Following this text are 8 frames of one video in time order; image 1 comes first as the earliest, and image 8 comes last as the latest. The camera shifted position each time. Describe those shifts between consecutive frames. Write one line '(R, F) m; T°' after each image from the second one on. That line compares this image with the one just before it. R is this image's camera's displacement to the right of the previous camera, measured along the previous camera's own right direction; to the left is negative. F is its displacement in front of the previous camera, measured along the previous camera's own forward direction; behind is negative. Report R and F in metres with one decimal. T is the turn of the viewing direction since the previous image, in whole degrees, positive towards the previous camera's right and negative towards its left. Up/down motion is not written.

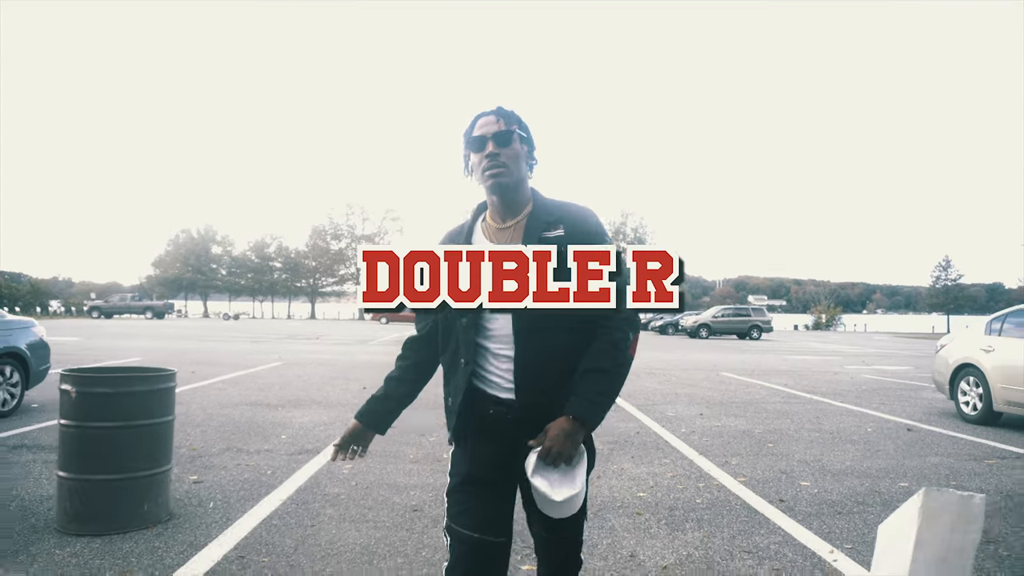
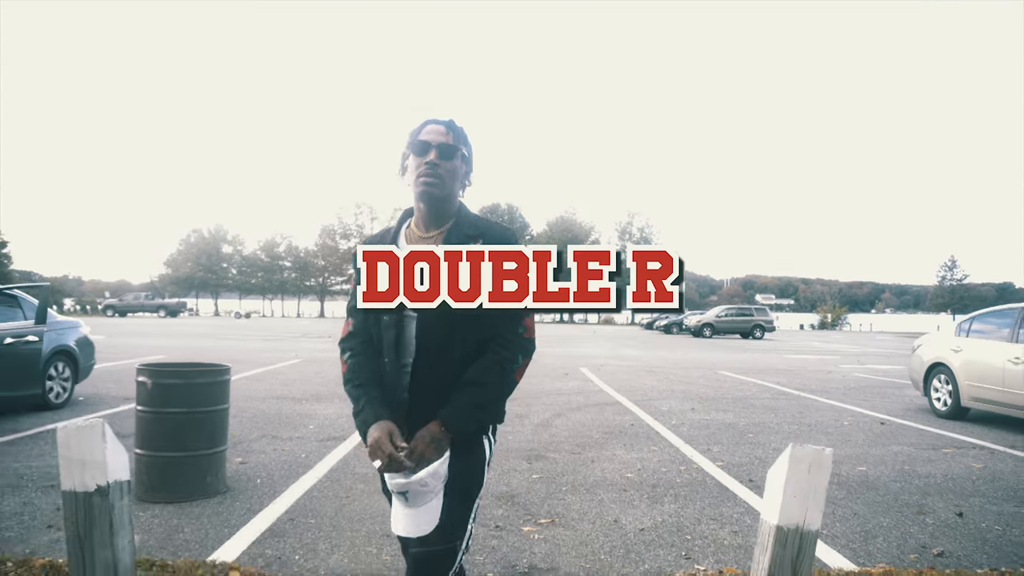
(0.0, -0.7) m; -1°
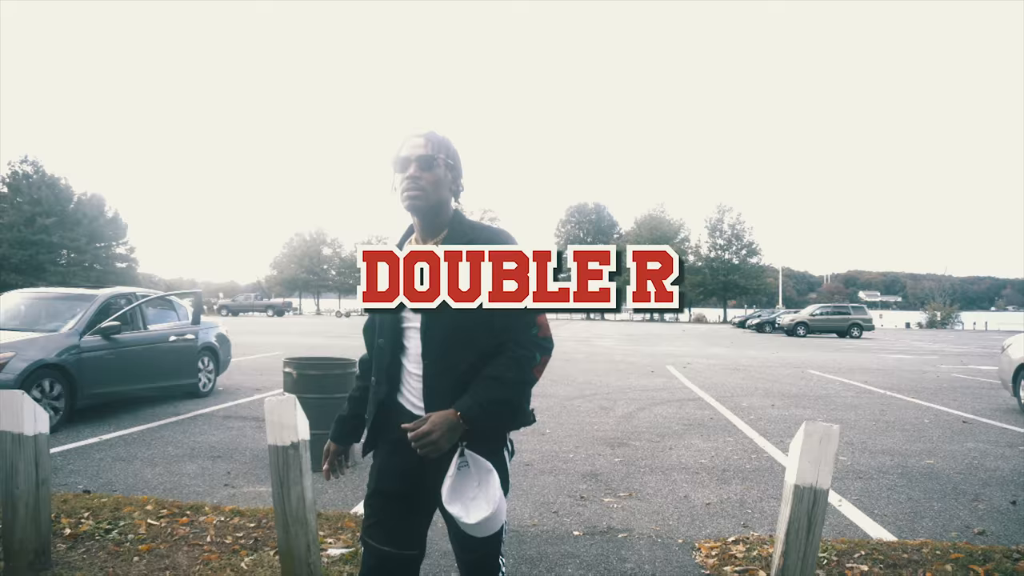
(+0.1, -0.7) m; -8°
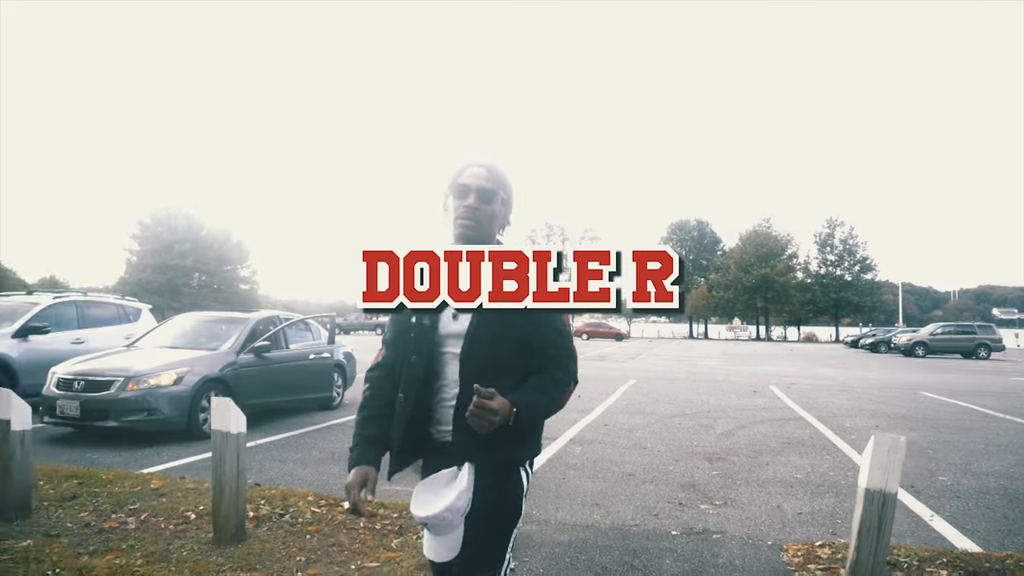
(0.0, -0.6) m; -8°
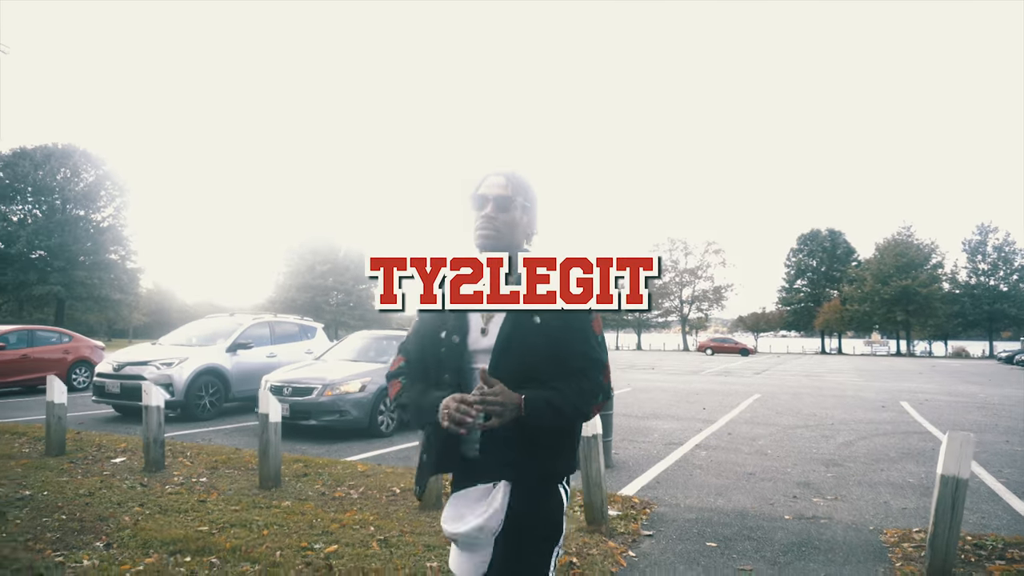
(-0.1, -1.2) m; -10°
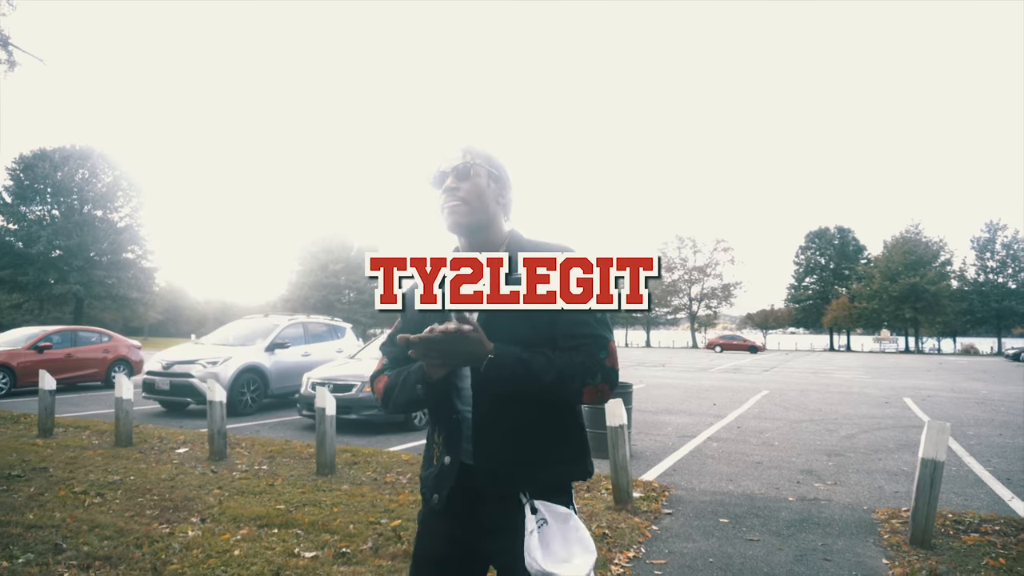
(-0.2, -0.7) m; -1°
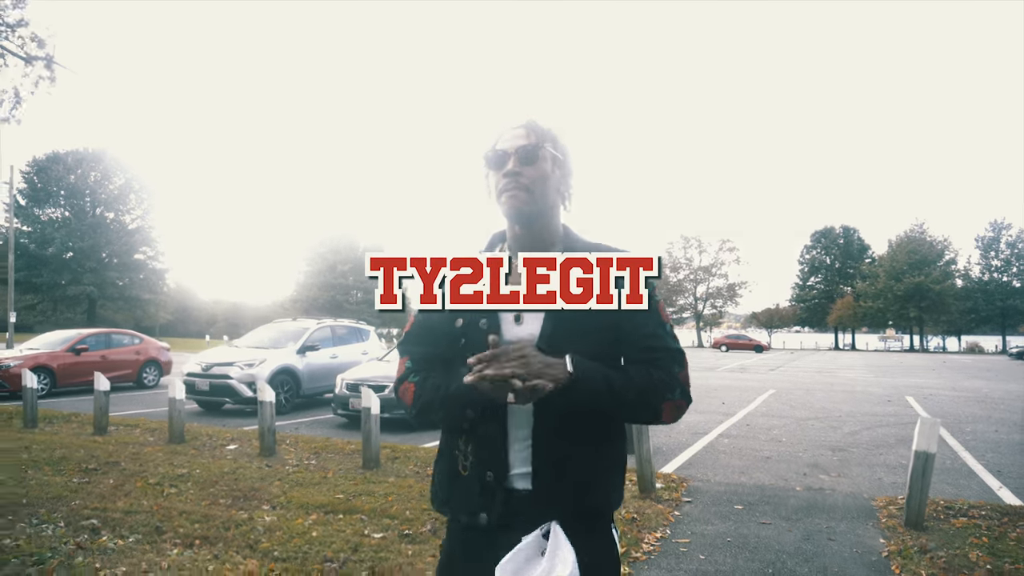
(-0.3, -0.6) m; 0°
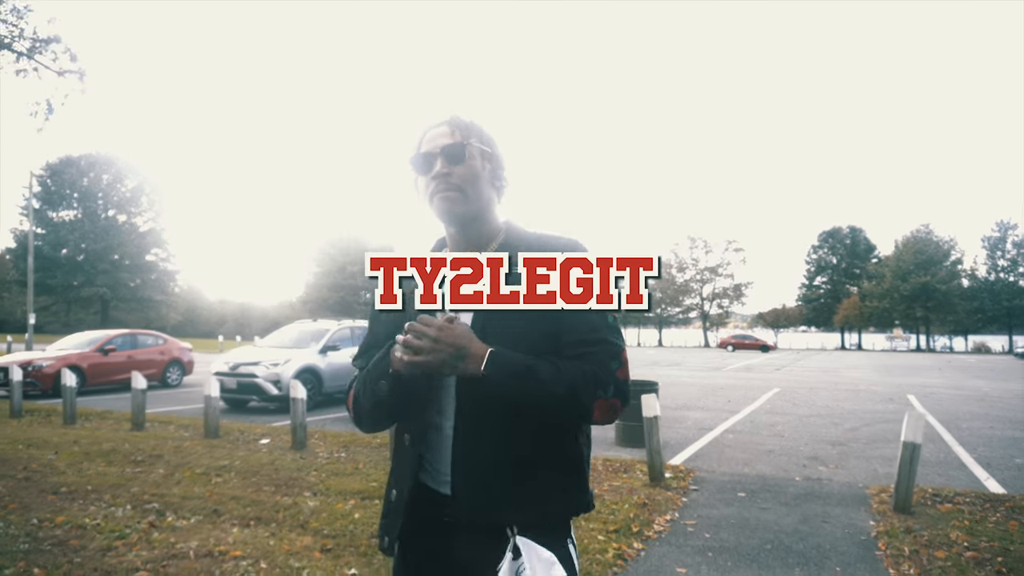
(-0.1, -0.5) m; -1°
